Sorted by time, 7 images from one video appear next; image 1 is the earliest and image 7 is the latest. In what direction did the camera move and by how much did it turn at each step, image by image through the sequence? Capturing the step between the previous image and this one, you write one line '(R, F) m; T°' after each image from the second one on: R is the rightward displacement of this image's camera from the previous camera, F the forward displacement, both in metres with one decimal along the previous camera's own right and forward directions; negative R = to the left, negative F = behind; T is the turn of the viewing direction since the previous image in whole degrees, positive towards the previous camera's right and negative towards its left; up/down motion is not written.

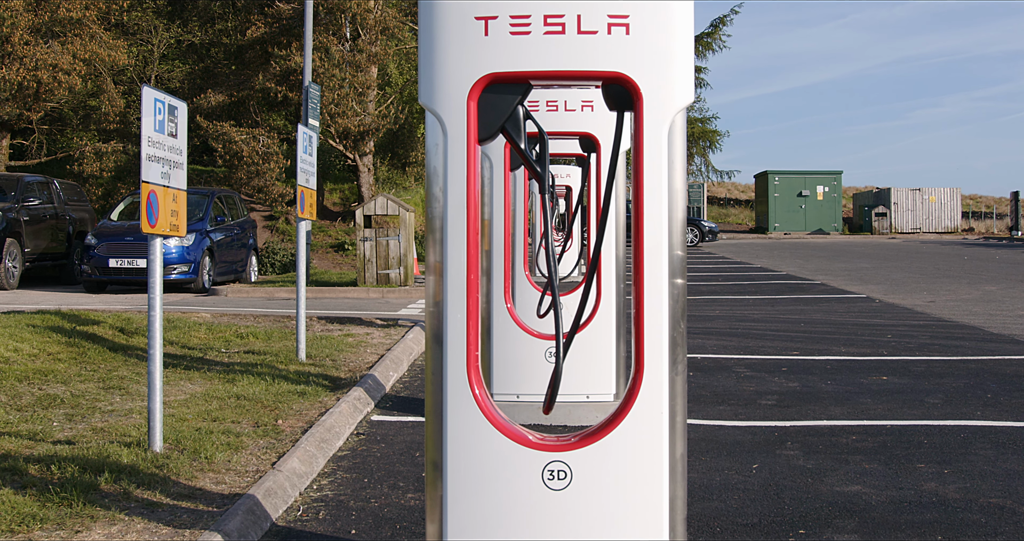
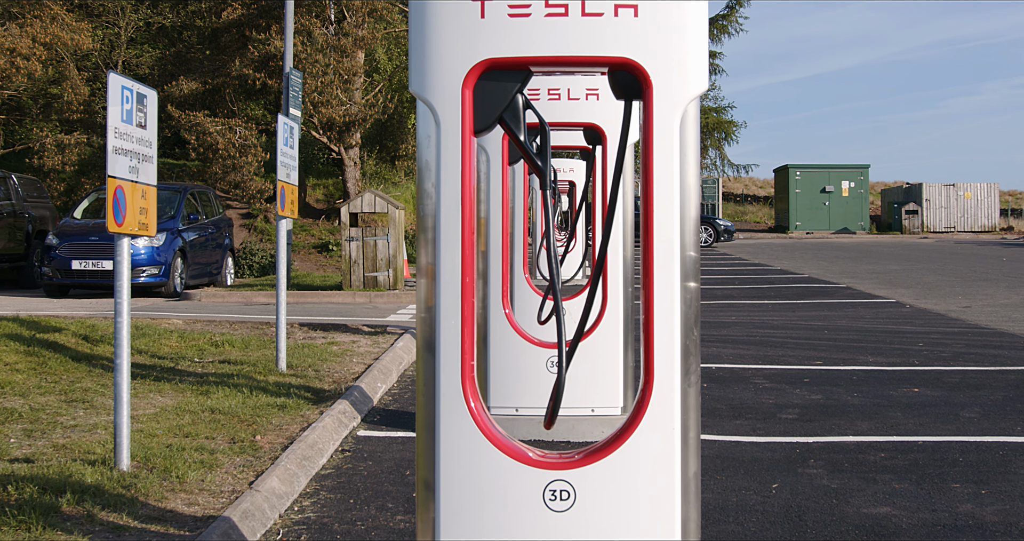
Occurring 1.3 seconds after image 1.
(0.0, +0.4) m; 0°
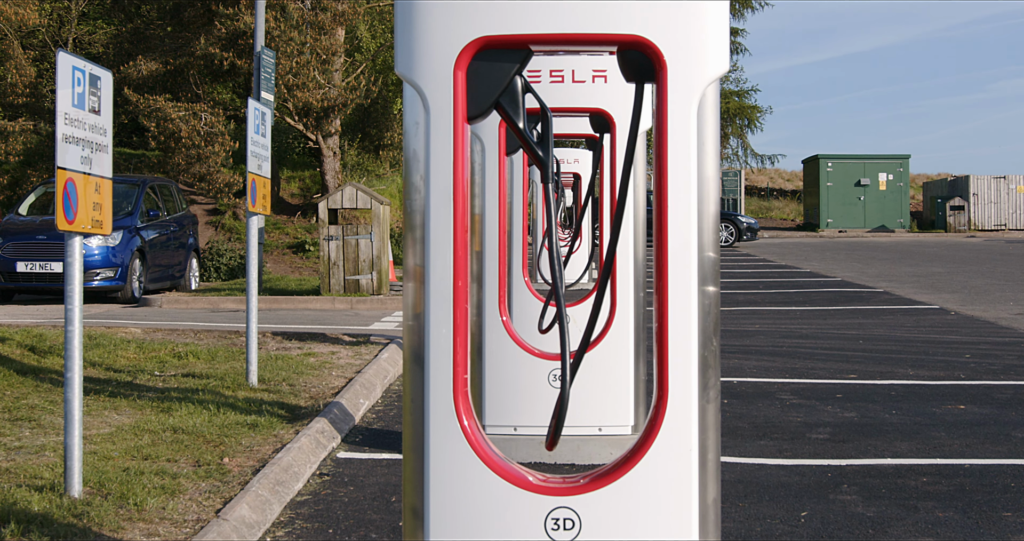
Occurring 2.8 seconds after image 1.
(0.0, +0.5) m; 0°
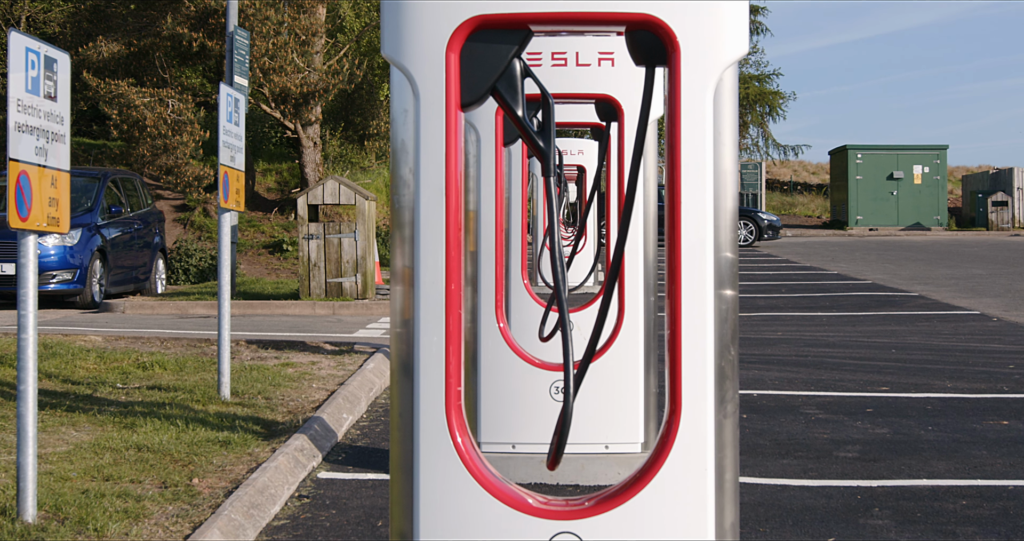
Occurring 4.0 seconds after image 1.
(0.0, +0.4) m; 0°
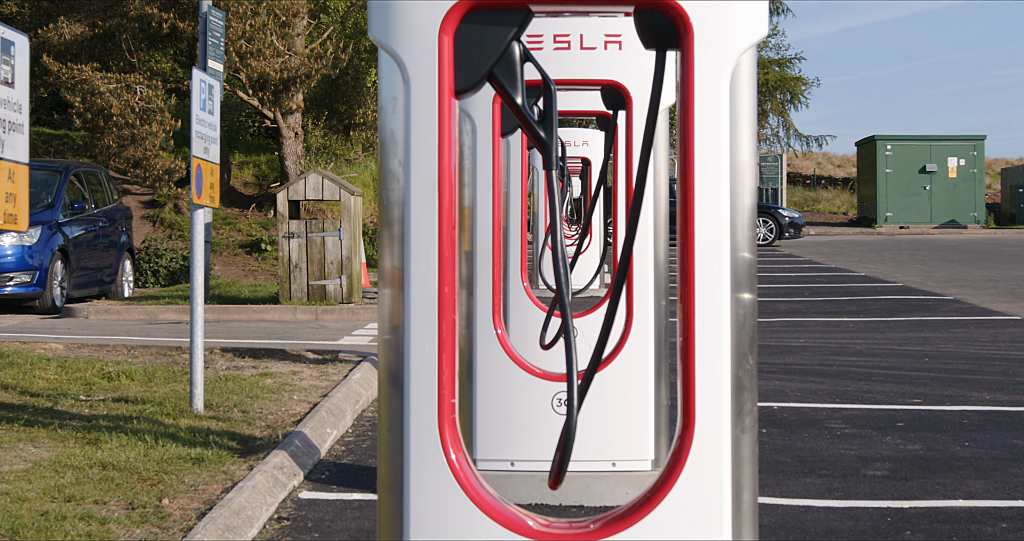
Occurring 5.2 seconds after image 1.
(0.0, +0.3) m; 0°
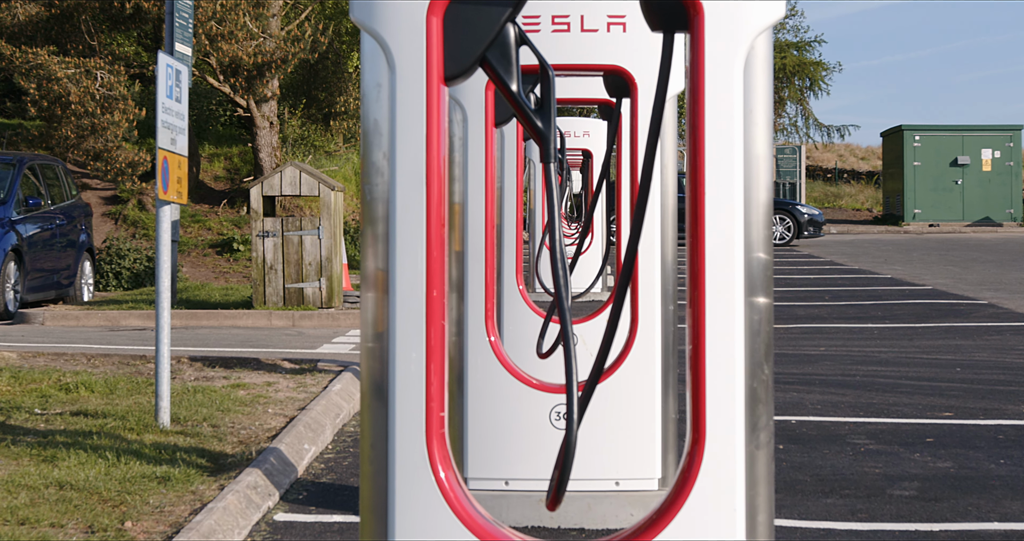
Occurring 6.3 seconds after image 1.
(0.0, +0.3) m; 0°
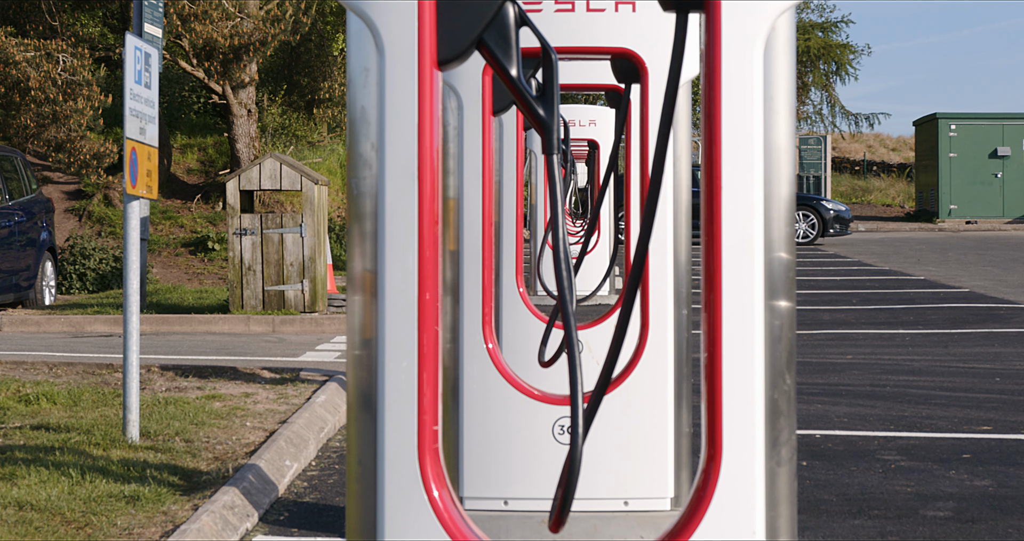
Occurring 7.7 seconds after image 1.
(0.0, +0.3) m; 0°
